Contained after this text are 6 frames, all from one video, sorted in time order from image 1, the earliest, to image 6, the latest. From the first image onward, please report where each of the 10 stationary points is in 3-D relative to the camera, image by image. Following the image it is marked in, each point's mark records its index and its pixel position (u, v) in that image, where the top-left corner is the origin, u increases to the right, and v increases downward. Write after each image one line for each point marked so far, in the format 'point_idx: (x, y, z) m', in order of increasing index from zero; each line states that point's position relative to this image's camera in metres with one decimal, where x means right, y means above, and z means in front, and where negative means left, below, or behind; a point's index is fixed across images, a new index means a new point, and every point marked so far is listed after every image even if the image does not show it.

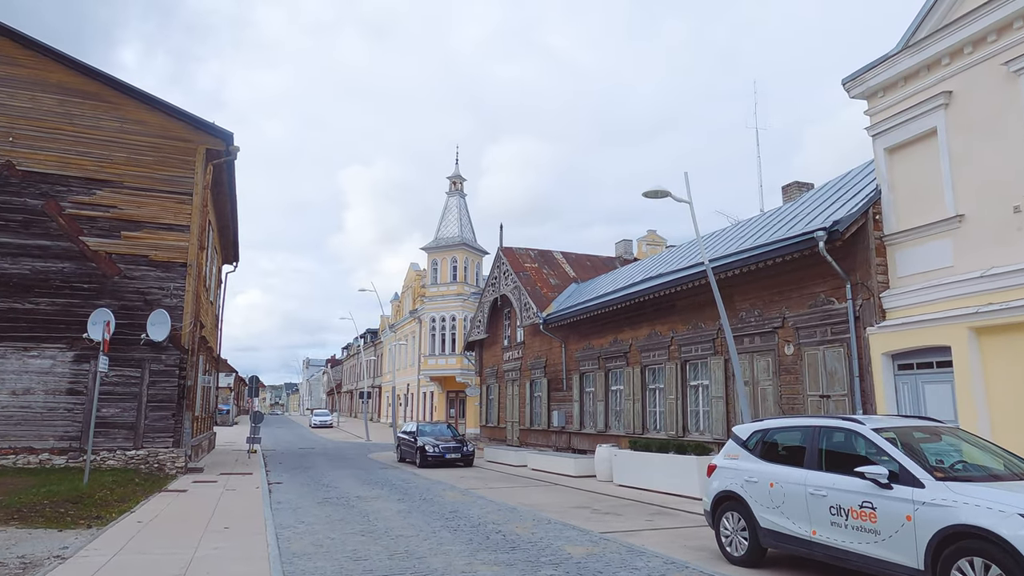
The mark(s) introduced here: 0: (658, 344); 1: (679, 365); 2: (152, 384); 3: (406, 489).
0: (+4.0, -1.5, +19.2) m
1: (+4.3, -2.0, +18.2) m
2: (-8.7, -2.4, +17.0) m
3: (-2.3, -4.3, +14.9) m
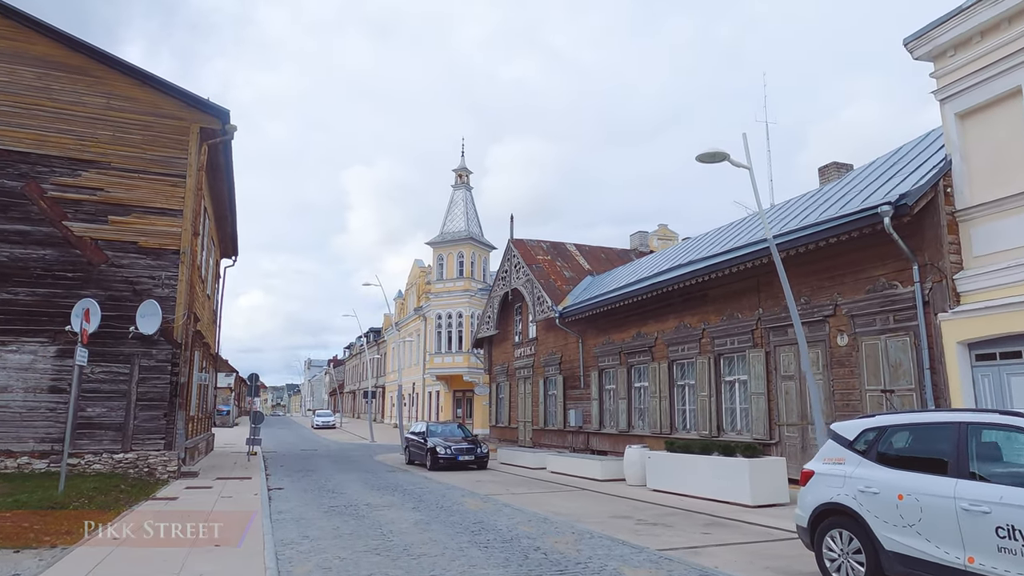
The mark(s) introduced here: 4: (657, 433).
0: (+4.5, -1.2, +17.8) m
1: (+4.8, -1.7, +16.8) m
2: (-8.3, -2.1, +15.6) m
3: (-1.8, -4.0, +13.5) m
4: (+3.9, -3.9, +18.8) m
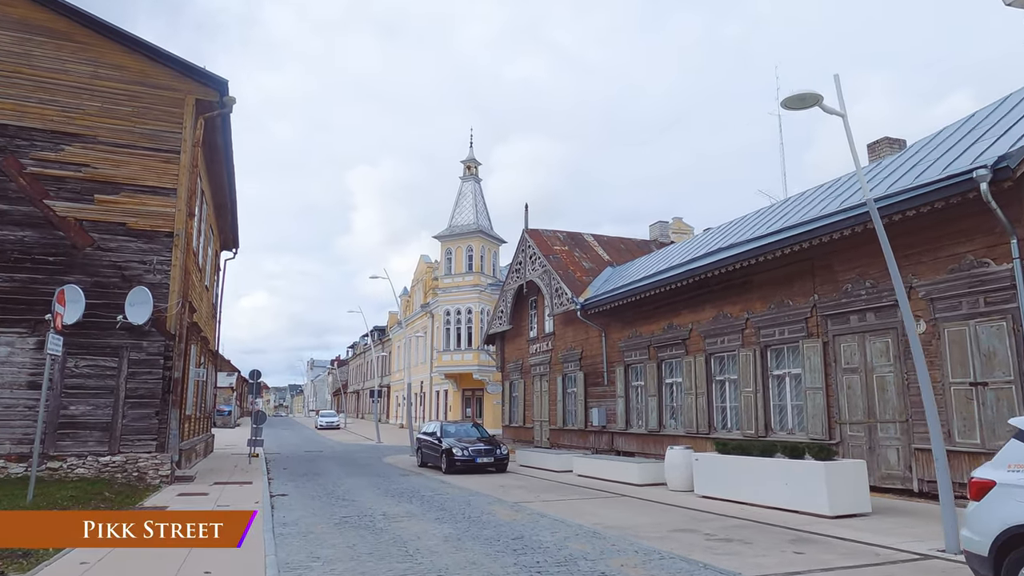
0: (+5.1, -0.9, +16.3) m
1: (+5.4, -1.4, +15.3) m
2: (-7.7, -1.8, +14.1) m
3: (-1.2, -3.7, +12.0) m
4: (+4.5, -3.6, +17.3) m
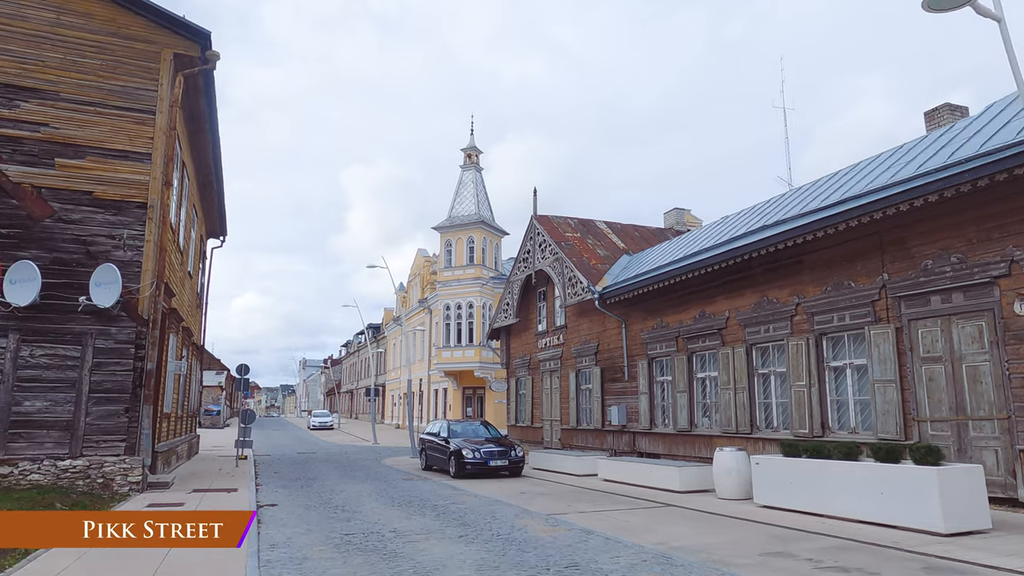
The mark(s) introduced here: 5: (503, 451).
0: (+5.5, -0.5, +14.6) m
1: (+5.8, -1.0, +13.5) m
2: (-7.3, -1.4, +12.2) m
3: (-0.8, -3.3, +10.2) m
4: (+4.9, -3.2, +15.5) m
5: (-0.2, -4.0, +17.3) m
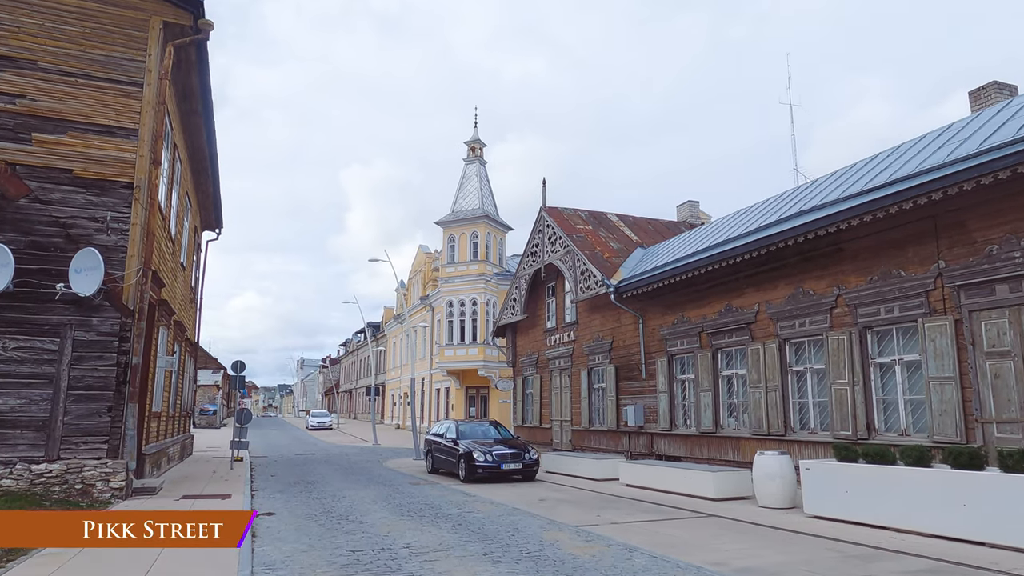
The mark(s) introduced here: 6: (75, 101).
0: (+5.8, -0.3, +13.5) m
1: (+6.1, -0.8, +12.5) m
2: (-7.0, -1.2, +11.1) m
3: (-0.4, -3.1, +9.1) m
4: (+5.2, -3.0, +14.5) m
5: (+0.1, -3.8, +16.2) m
6: (-7.4, +3.2, +11.9) m
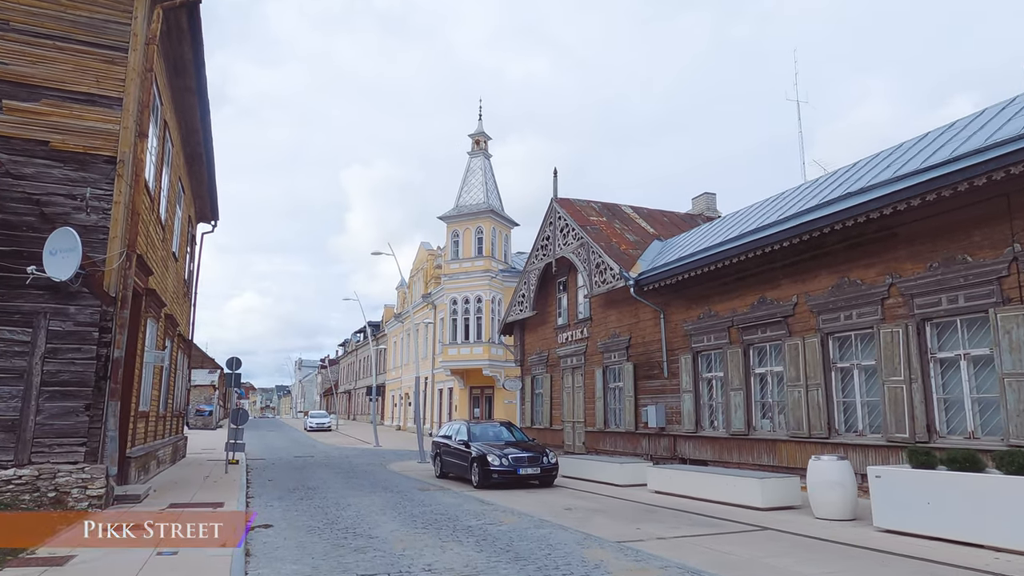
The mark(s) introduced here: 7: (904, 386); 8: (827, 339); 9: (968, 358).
0: (+6.2, -0.2, +12.4) m
1: (+6.5, -0.6, +11.3) m
2: (-6.6, -1.0, +10.0) m
3: (-0.1, -2.9, +7.9) m
4: (+5.6, -2.8, +13.3) m
5: (+0.4, -3.6, +15.0) m
6: (-7.1, +3.4, +10.7) m
7: (+6.4, -1.6, +11.3) m
8: (+5.9, -1.0, +13.1) m
9: (+6.9, -1.1, +10.6) m
